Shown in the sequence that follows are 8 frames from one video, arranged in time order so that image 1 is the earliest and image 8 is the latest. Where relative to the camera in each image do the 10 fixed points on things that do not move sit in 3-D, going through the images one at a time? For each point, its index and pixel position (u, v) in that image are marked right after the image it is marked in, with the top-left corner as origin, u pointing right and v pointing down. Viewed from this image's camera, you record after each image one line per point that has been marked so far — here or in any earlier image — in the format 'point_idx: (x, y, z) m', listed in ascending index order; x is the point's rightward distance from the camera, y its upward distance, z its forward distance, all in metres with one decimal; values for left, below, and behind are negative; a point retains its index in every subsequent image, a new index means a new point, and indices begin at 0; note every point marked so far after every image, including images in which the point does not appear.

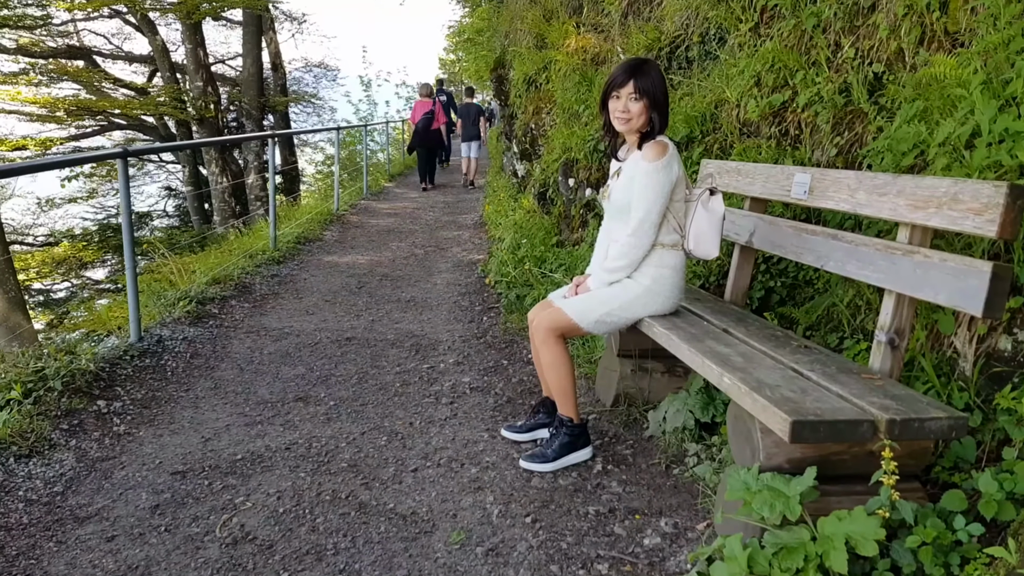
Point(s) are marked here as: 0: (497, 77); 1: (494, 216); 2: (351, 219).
0: (-0.2, +3.1, +12.8) m
1: (-0.2, +0.7, +8.4) m
2: (-1.7, +0.7, +9.4) m
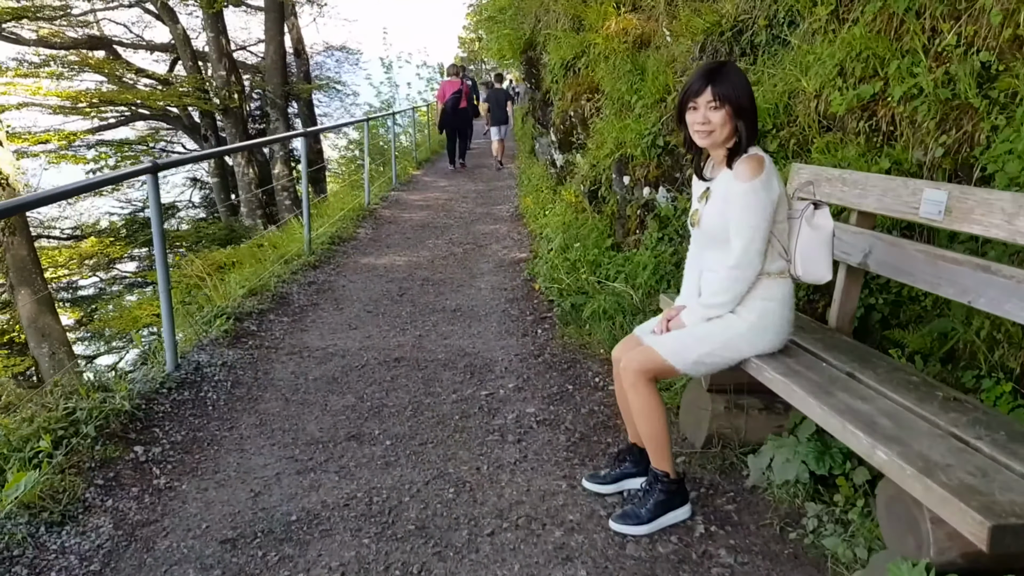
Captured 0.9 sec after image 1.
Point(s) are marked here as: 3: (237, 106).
0: (+0.3, +3.2, +12.4) m
1: (+0.2, +0.7, +8.0) m
2: (-1.3, +0.8, +9.0) m
3: (-4.6, +3.0, +14.7) m
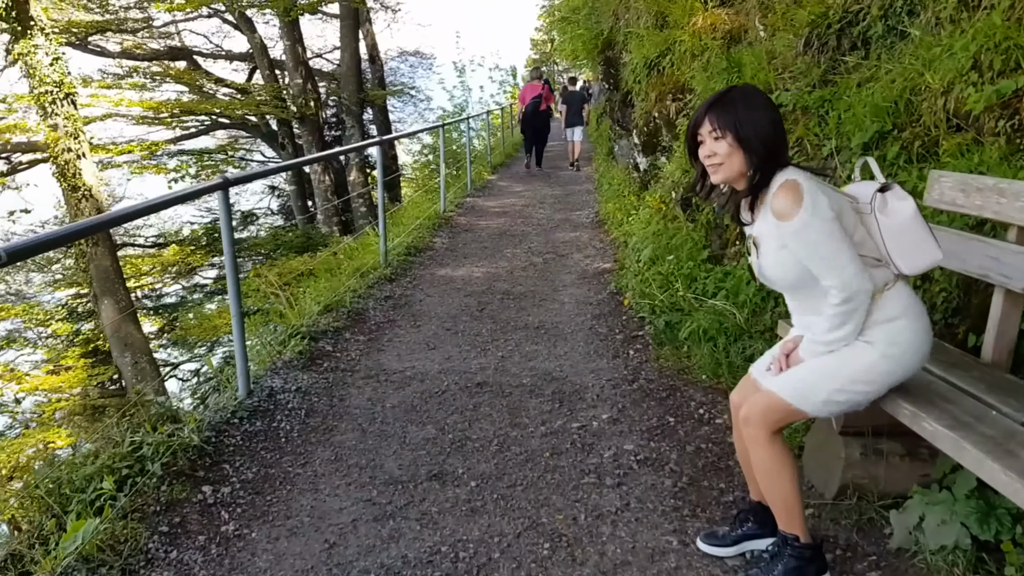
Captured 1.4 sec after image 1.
0: (+1.3, +3.1, +12.1) m
1: (+0.9, +0.6, +7.7) m
2: (-0.5, +0.7, +8.8) m
3: (-3.3, +2.9, +14.8) m
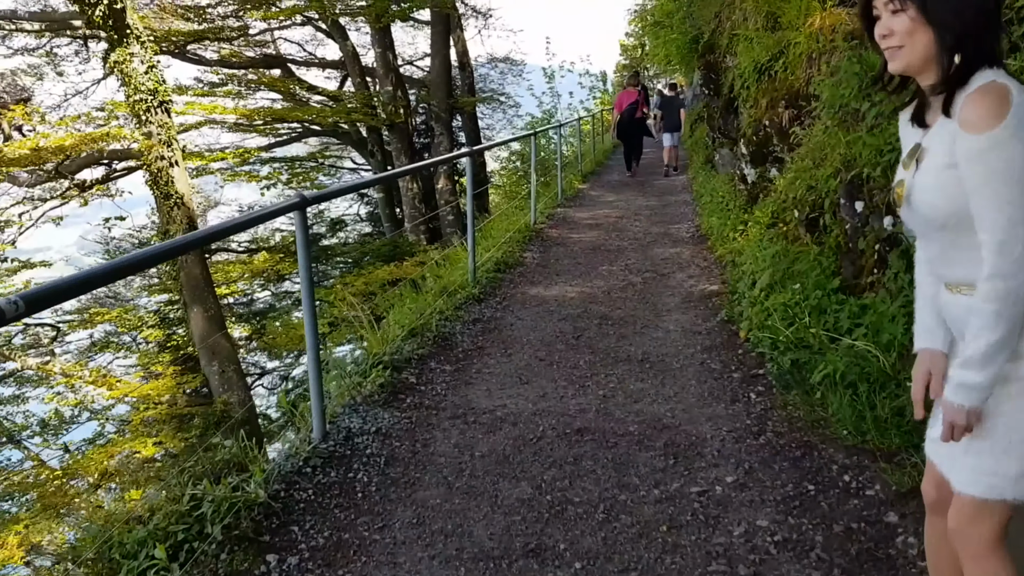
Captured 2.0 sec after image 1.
0: (+2.5, +2.9, +11.5) m
1: (+1.7, +0.5, +7.1) m
2: (+0.4, +0.5, +8.4) m
3: (-1.8, +2.7, +14.6) m
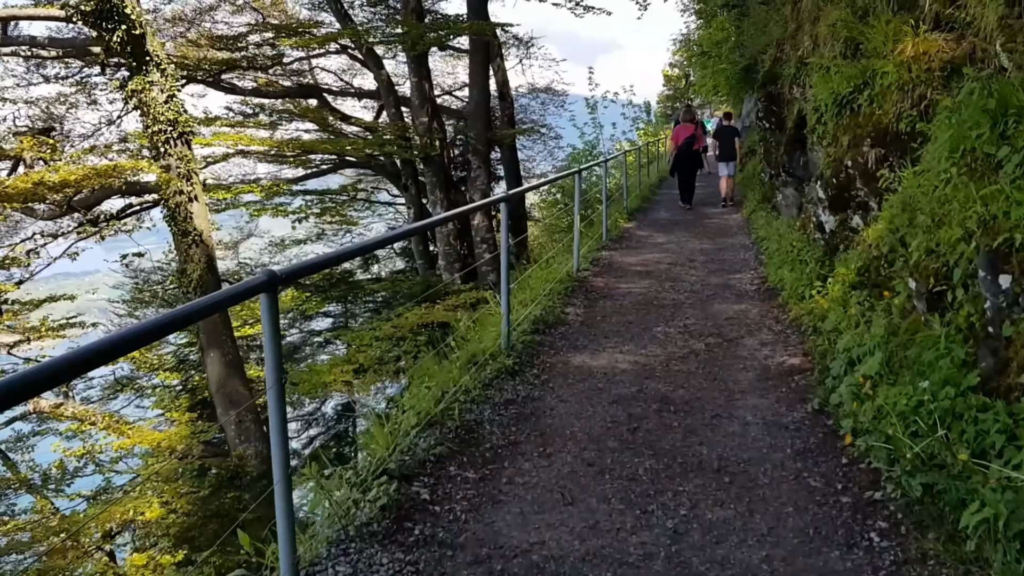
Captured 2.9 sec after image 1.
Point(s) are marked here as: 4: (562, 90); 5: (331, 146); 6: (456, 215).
0: (+3.1, +2.3, +10.6) m
1: (+2.0, 0.0, +6.2) m
2: (+0.7, 0.0, +7.5) m
3: (-1.2, +2.1, +13.9) m
4: (+1.1, +4.4, +19.7) m
5: (-2.8, +2.2, +13.8) m
6: (-0.4, +0.4, +4.6) m
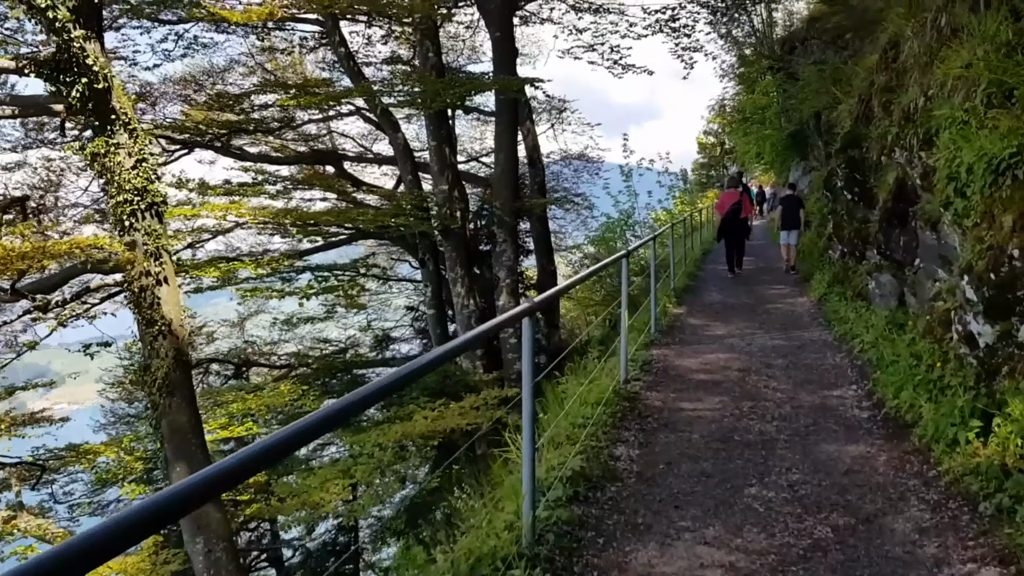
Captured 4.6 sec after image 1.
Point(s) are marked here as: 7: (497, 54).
0: (+3.4, +1.3, +8.9) m
1: (+2.1, -0.7, +4.4) m
2: (+0.9, -0.7, +5.8) m
3: (-0.7, +0.9, +12.3) m
4: (+1.8, +2.7, +18.2) m
5: (-2.4, +1.0, +12.3) m
6: (-0.4, -0.2, +3.0) m
7: (-0.2, +3.3, +12.3) m
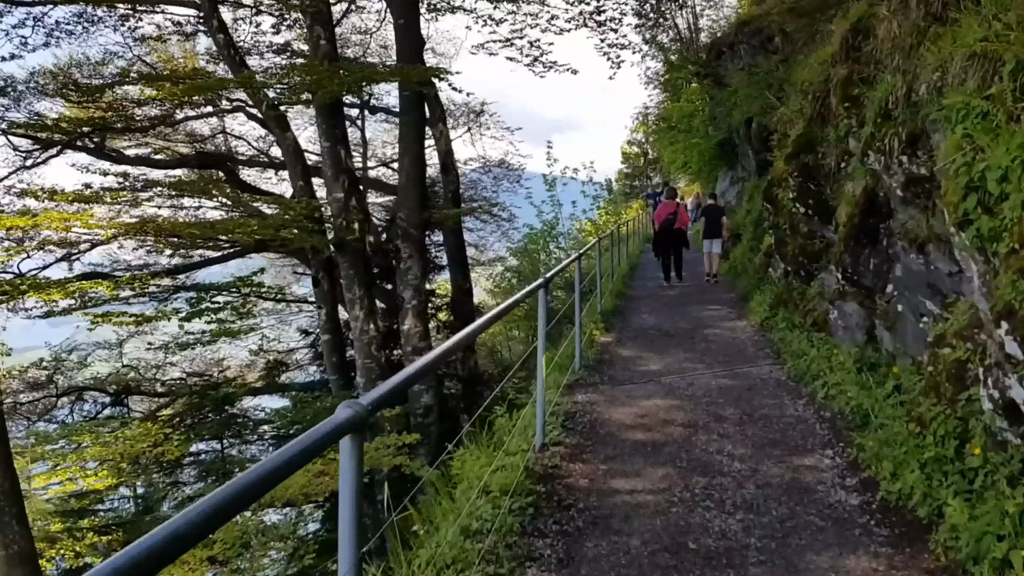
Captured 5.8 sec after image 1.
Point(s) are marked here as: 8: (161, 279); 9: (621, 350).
0: (+2.5, +1.1, +7.7) m
1: (+1.6, -0.9, +3.1) m
2: (+0.3, -0.9, +4.4) m
3: (-1.9, +0.6, +10.8) m
4: (+0.1, +2.4, +16.9) m
5: (-3.5, +0.7, +10.6) m
6: (-0.7, -0.4, +1.5) m
7: (-1.4, +3.0, +10.8) m
8: (-4.7, +0.1, +12.1) m
9: (+1.0, -0.6, +8.3) m
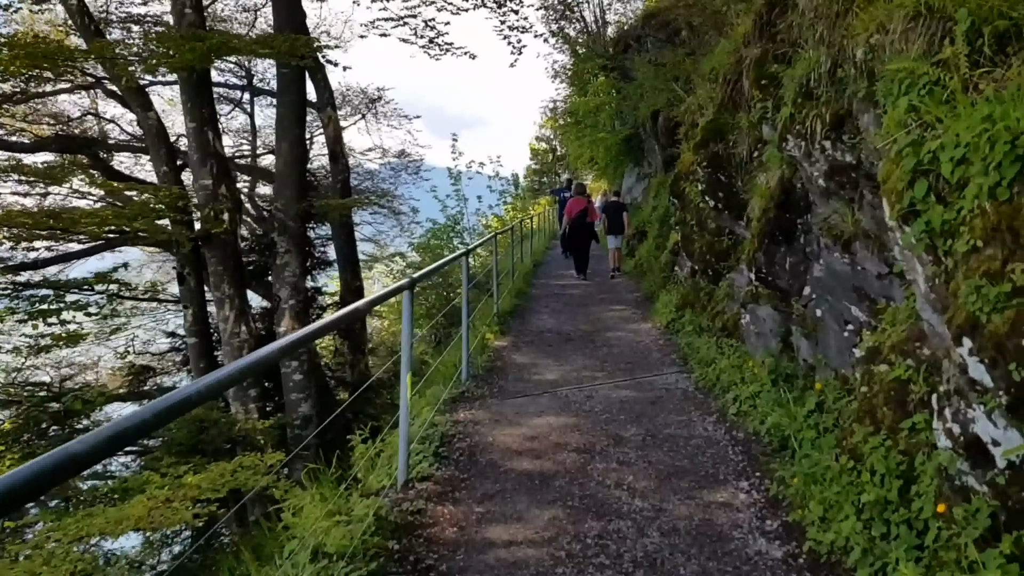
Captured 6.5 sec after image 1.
0: (+1.6, +1.1, +7.1) m
1: (+1.2, -0.9, +2.5) m
2: (-0.3, -0.9, +3.6) m
3: (-3.1, +0.6, +9.7) m
4: (-1.7, +2.4, +16.0) m
5: (-4.7, +0.7, +9.4) m
6: (-1.0, -0.4, +0.6) m
7: (-2.6, +3.0, +9.8) m
8: (-6.0, +0.2, +10.7) m
9: (0.0, -0.6, +7.6) m
